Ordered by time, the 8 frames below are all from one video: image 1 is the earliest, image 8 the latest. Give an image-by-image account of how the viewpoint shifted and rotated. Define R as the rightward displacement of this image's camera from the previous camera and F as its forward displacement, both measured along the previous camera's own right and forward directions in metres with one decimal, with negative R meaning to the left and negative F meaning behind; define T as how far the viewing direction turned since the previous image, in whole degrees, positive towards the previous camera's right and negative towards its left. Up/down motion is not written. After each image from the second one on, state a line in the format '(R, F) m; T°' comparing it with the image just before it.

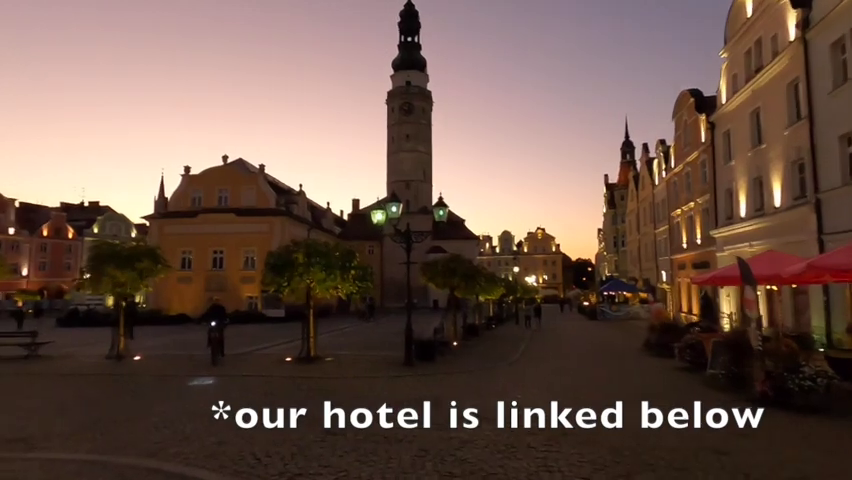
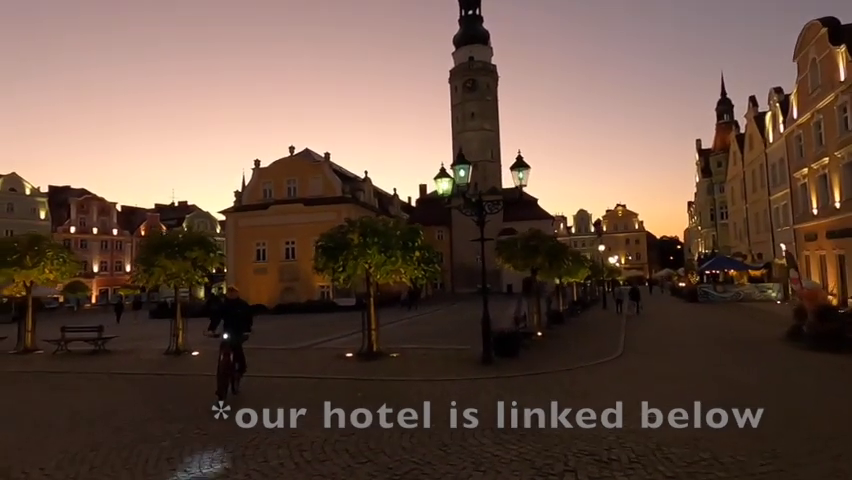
(-0.3, +3.0) m; -9°
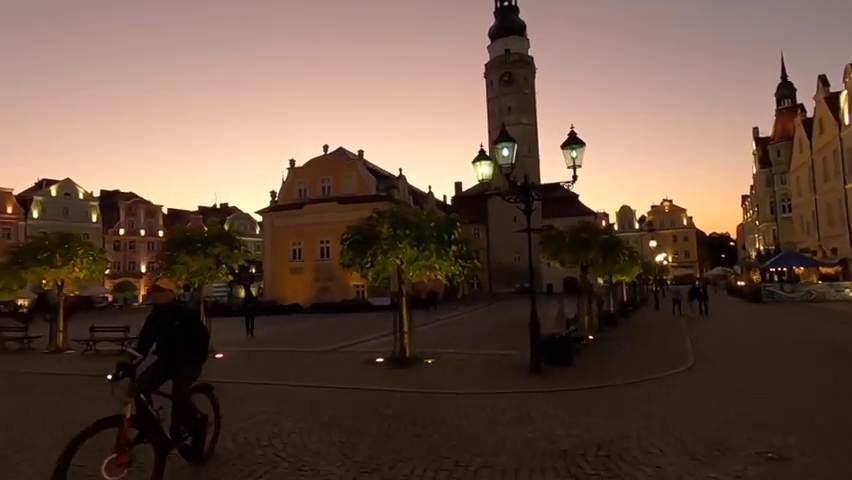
(-0.1, +1.7) m; -5°
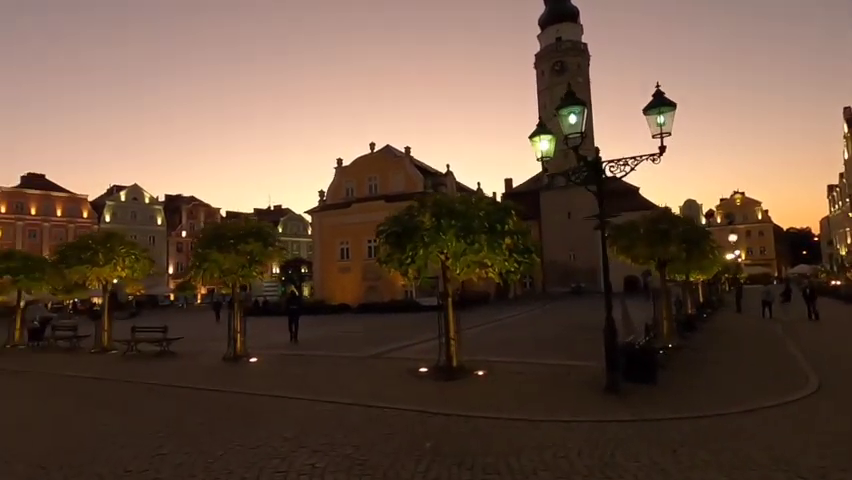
(0.0, +1.9) m; -6°
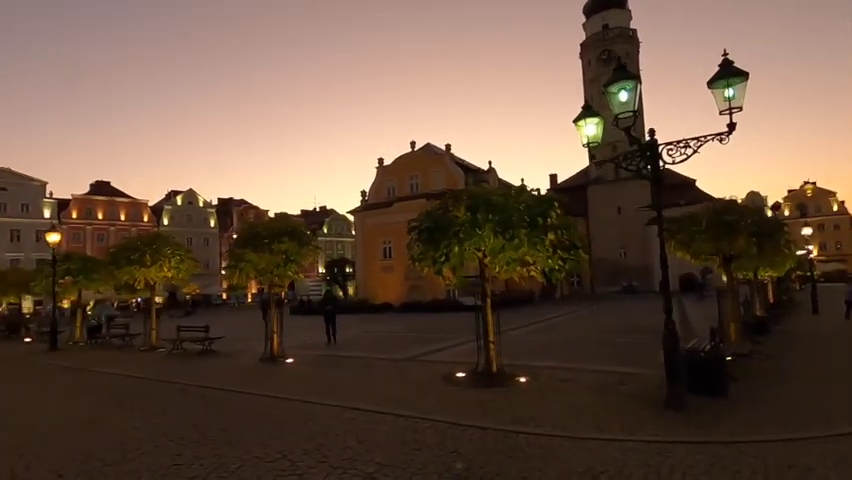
(+0.2, +0.8) m; -6°
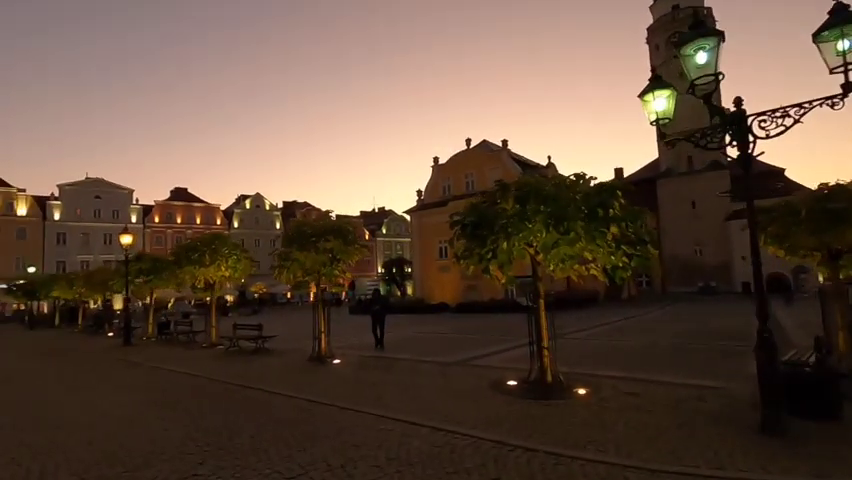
(+0.3, +0.9) m; -8°
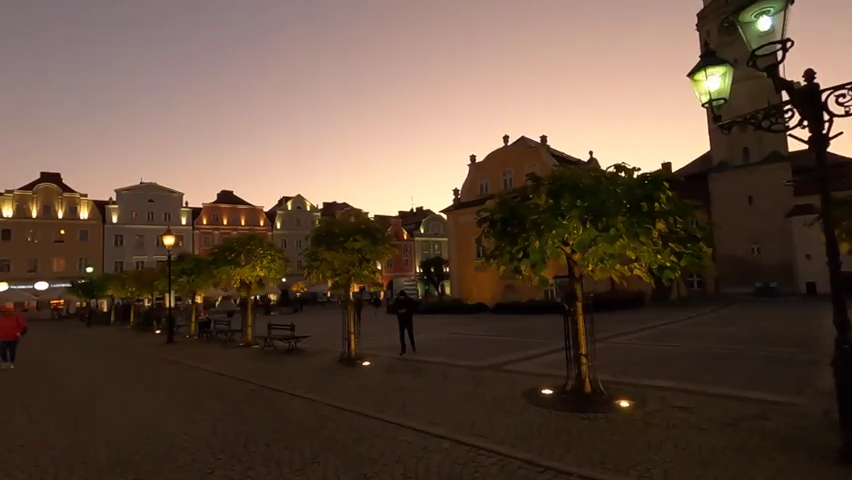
(+0.3, +0.6) m; -5°
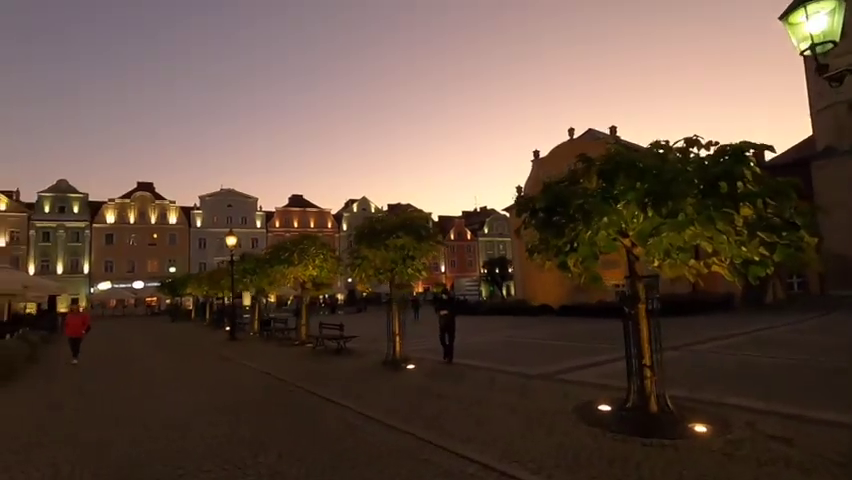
(+0.6, +1.0) m; -8°
